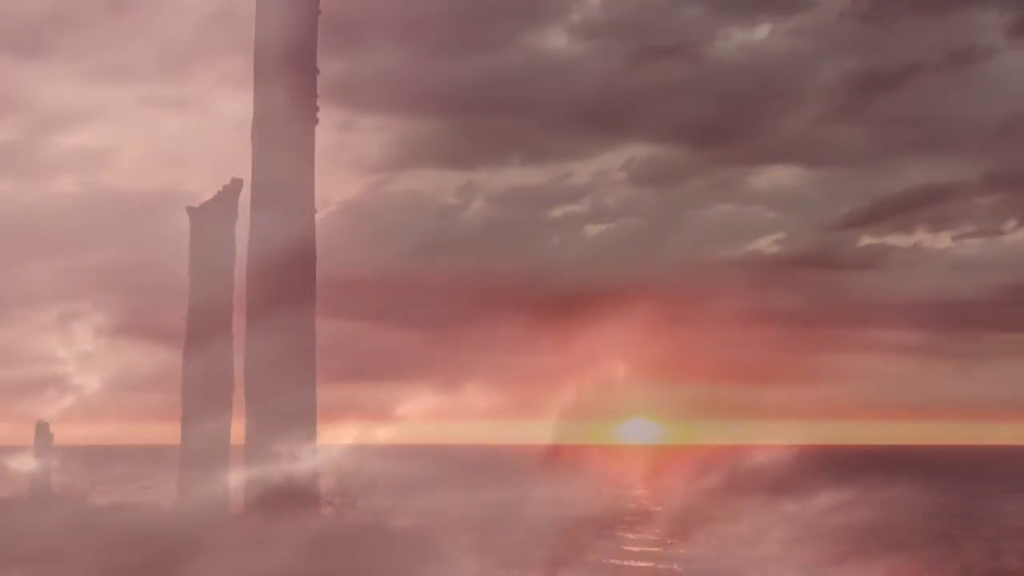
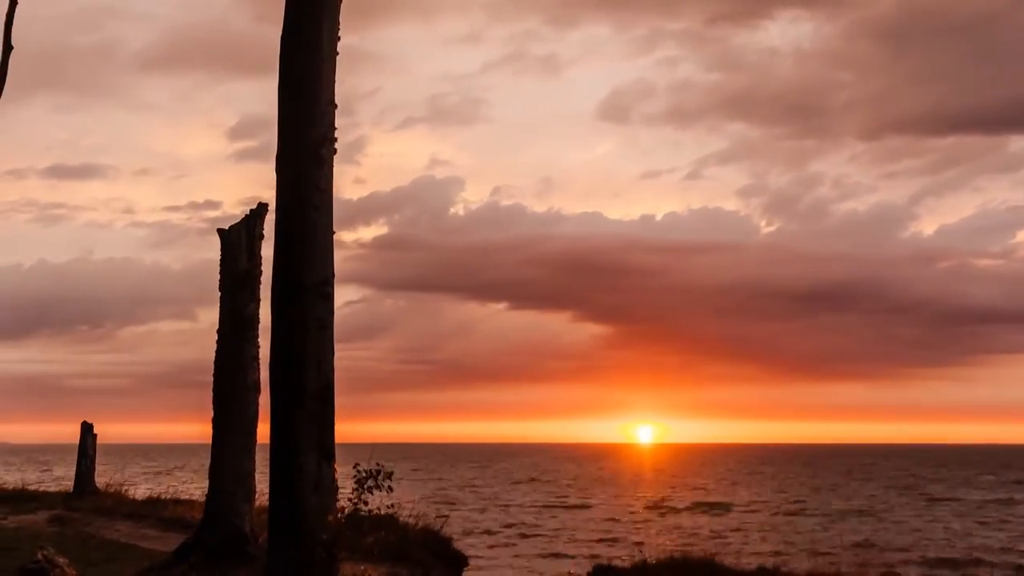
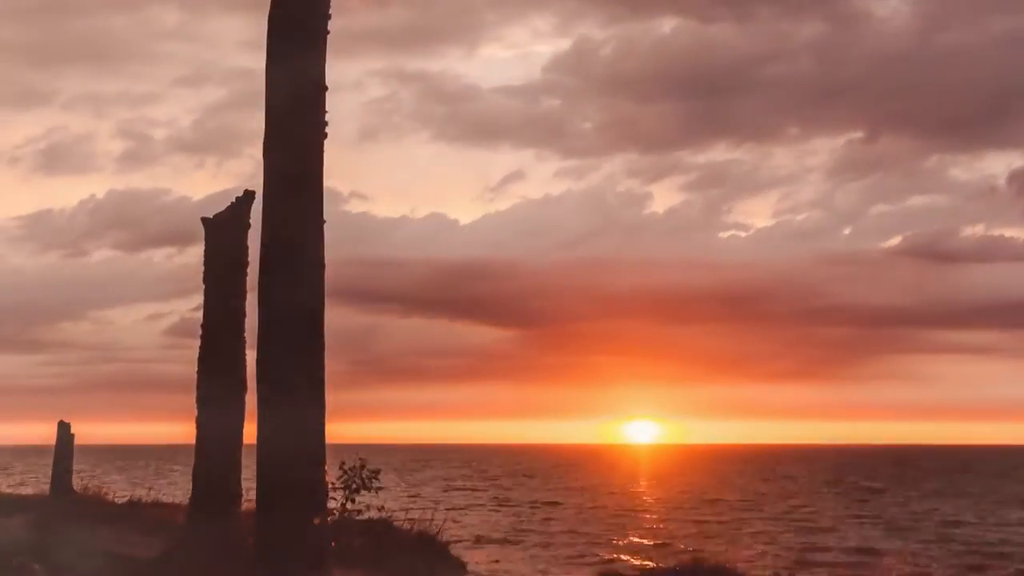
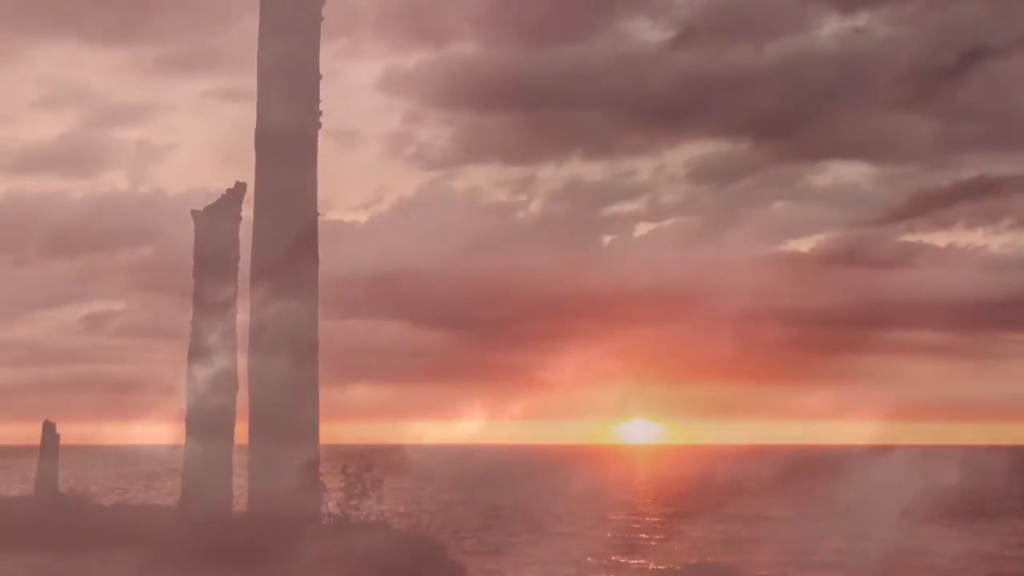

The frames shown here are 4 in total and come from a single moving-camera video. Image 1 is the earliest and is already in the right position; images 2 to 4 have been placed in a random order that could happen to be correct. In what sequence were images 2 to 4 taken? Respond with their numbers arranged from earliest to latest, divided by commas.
4, 3, 2
